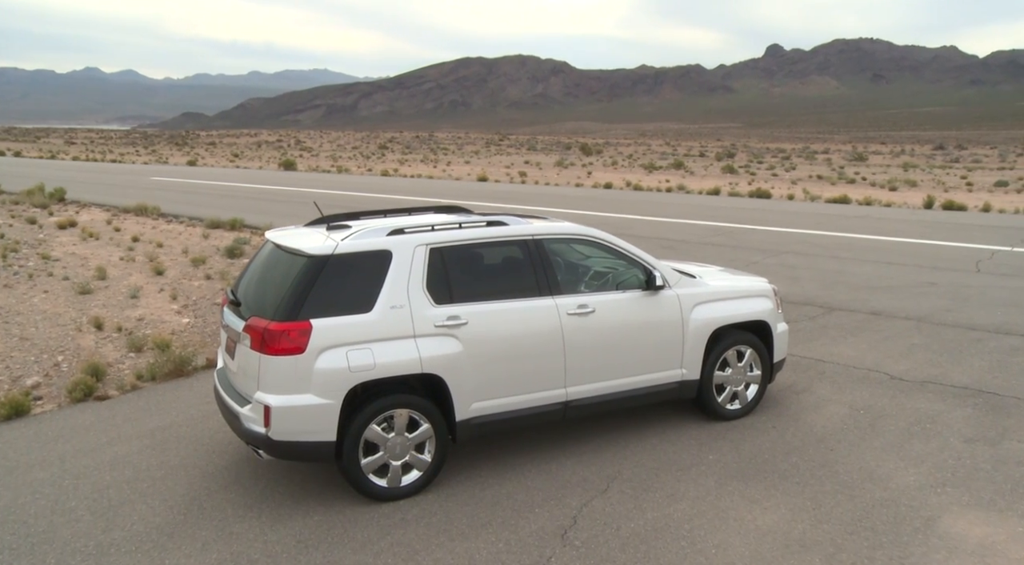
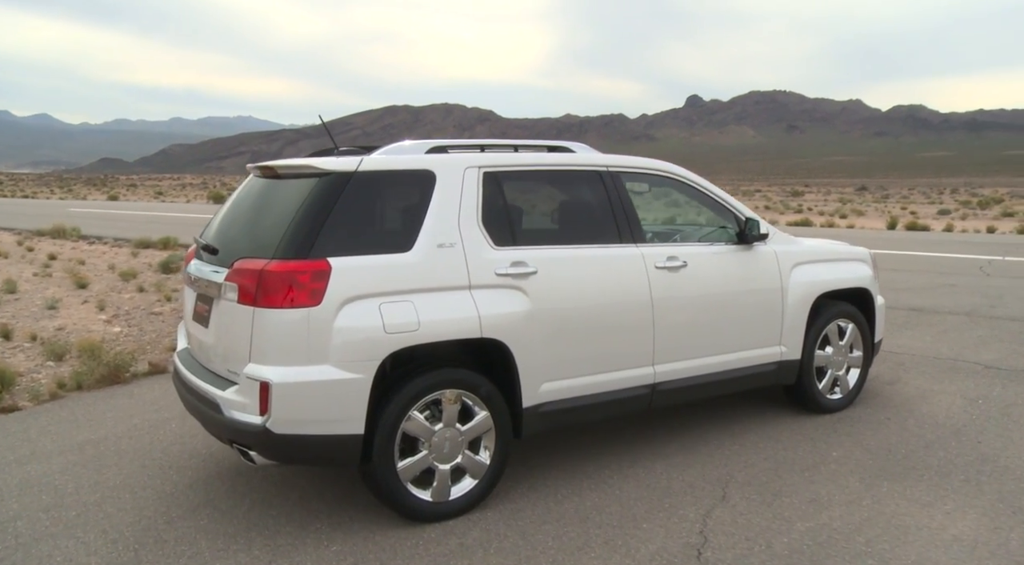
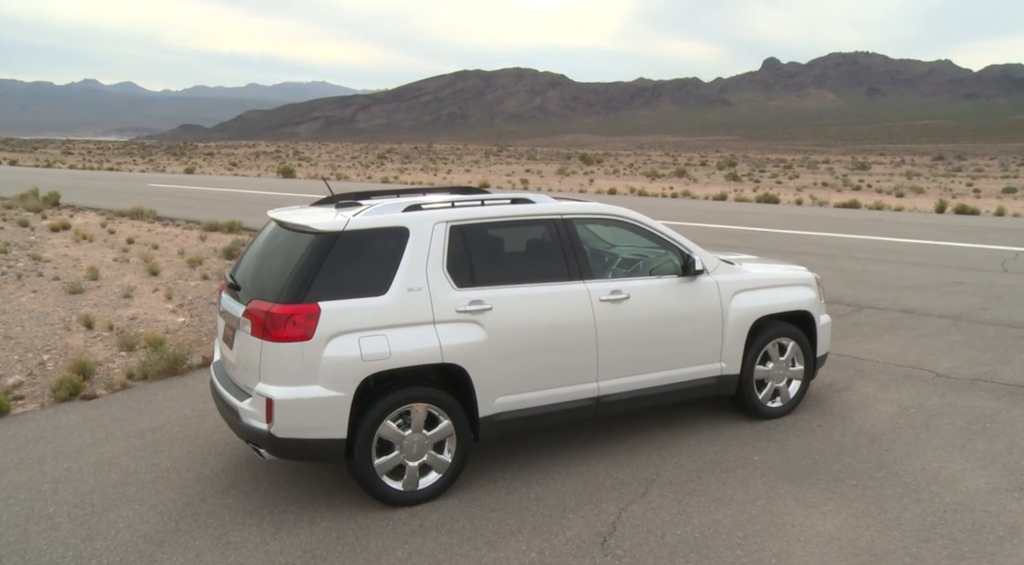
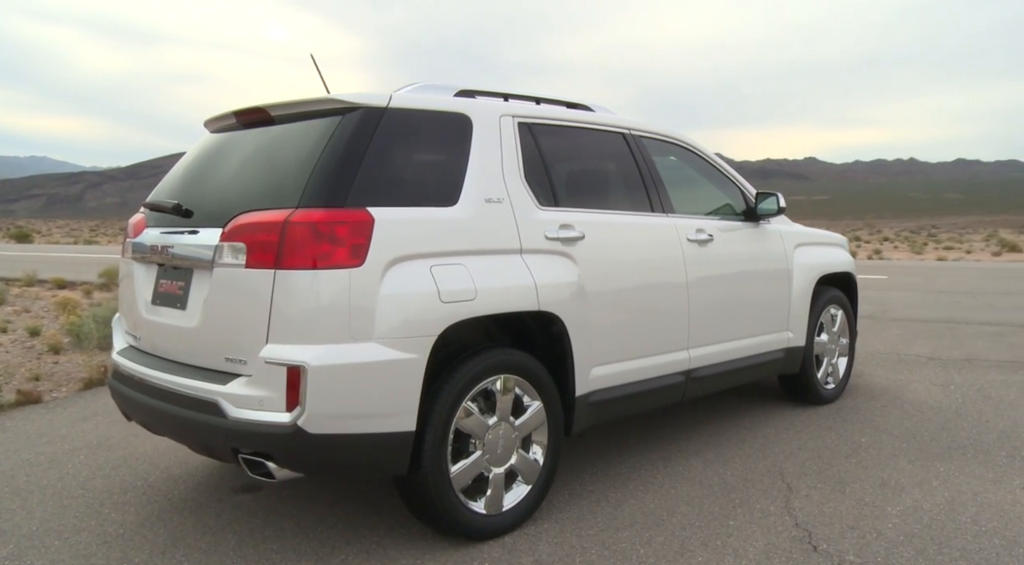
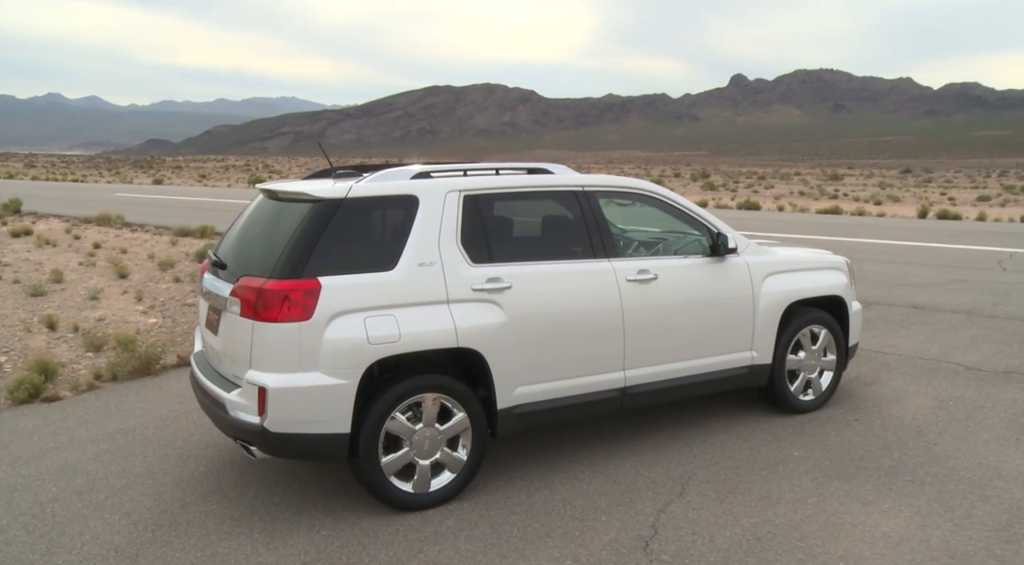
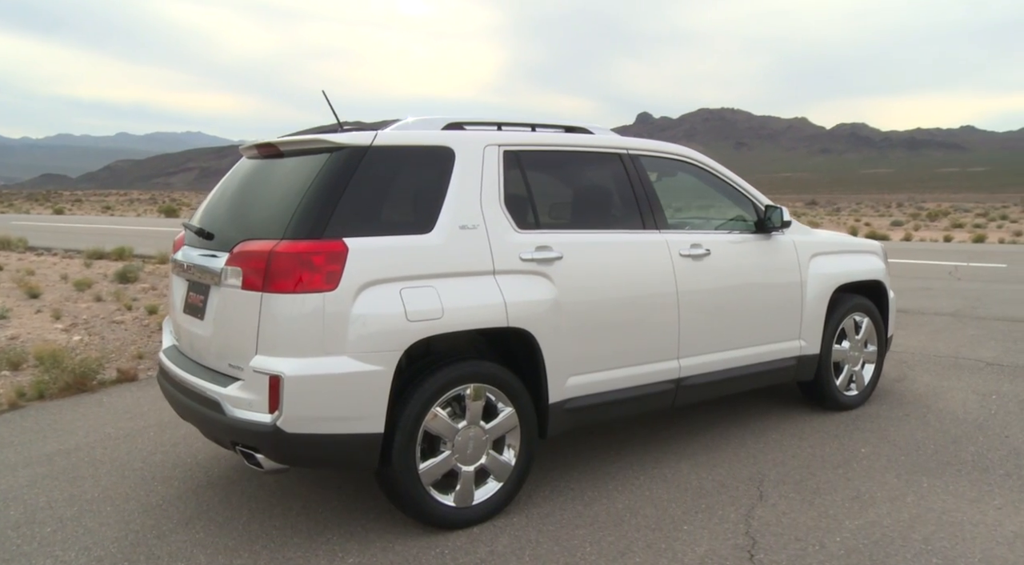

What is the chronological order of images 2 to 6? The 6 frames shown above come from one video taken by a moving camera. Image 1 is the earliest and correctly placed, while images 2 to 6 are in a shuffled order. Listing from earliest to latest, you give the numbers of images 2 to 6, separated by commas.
3, 5, 2, 6, 4
